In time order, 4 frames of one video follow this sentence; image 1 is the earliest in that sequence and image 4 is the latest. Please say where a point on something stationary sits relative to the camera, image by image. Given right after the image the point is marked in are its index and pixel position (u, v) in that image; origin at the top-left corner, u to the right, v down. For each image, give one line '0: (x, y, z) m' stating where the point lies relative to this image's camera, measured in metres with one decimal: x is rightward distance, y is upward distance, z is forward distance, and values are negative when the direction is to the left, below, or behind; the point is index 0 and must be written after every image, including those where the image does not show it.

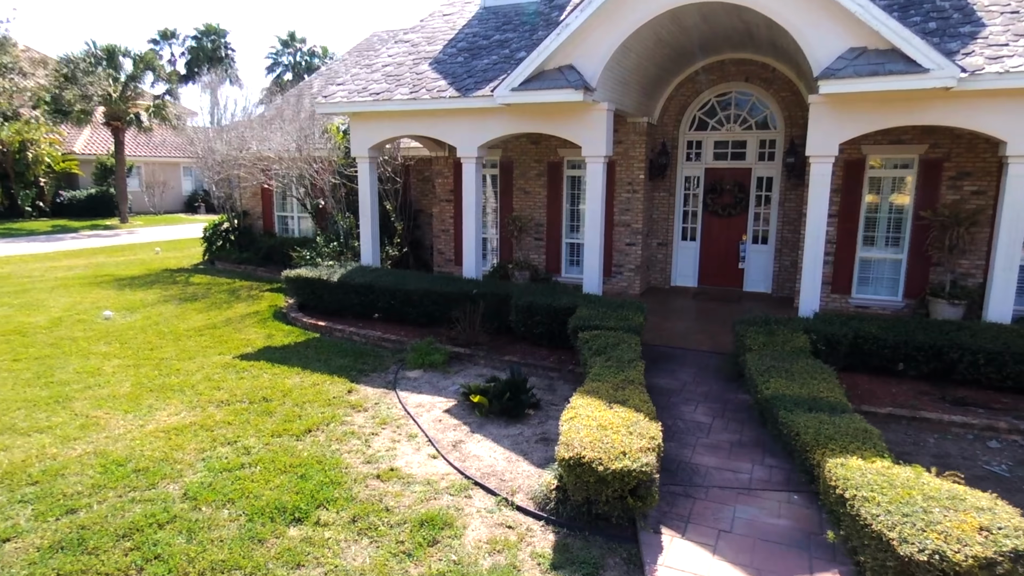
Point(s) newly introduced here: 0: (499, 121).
0: (-0.1, +2.5, +10.0) m
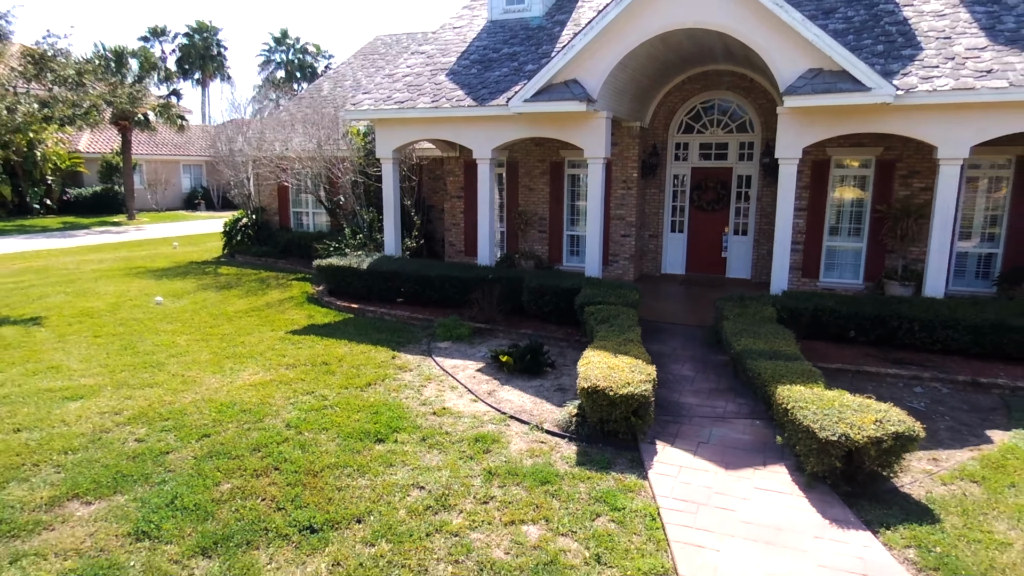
0: (0.0, +2.8, +11.4) m
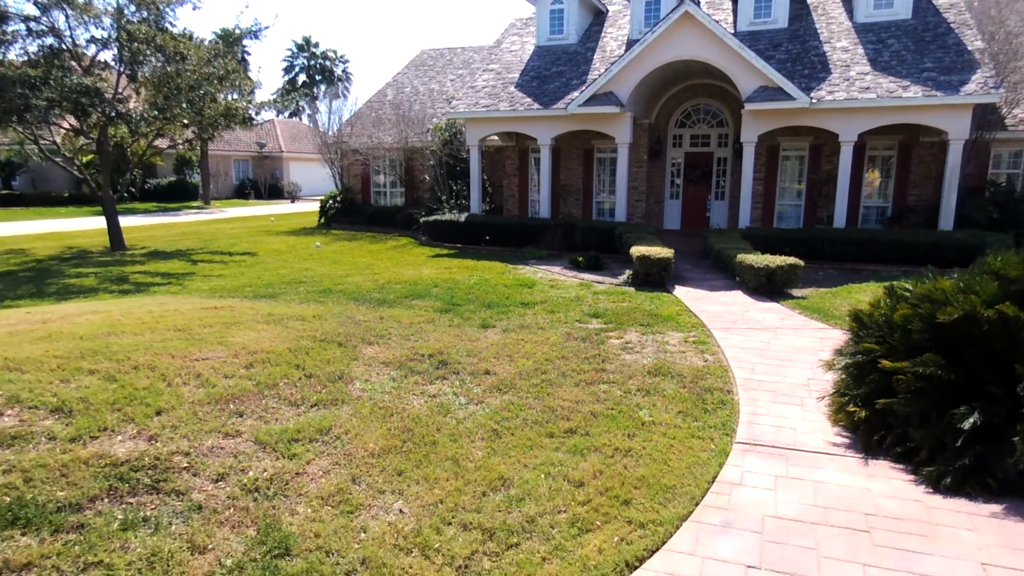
0: (+1.4, +4.2, +16.9) m
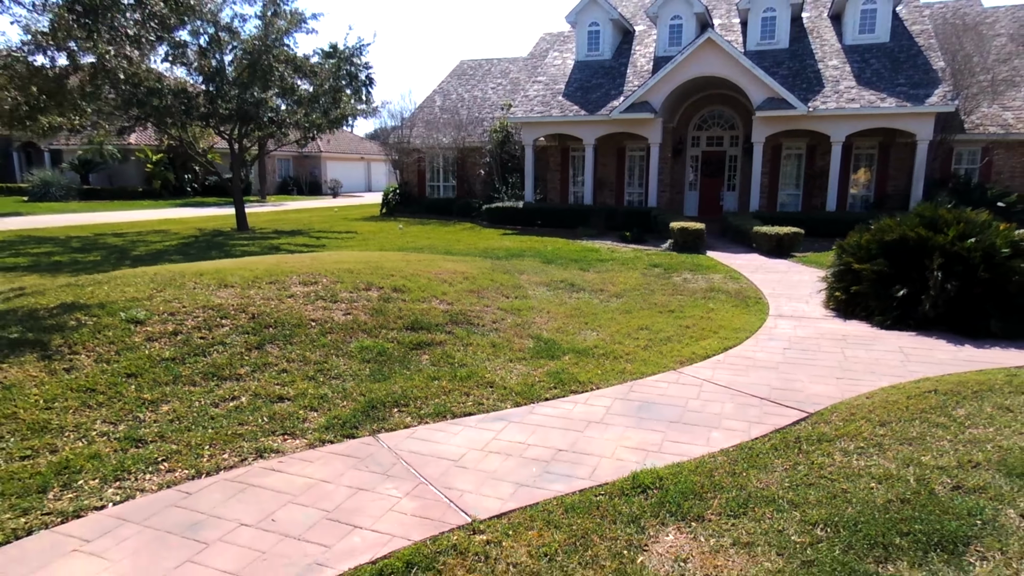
0: (+2.9, +5.0, +20.4) m
